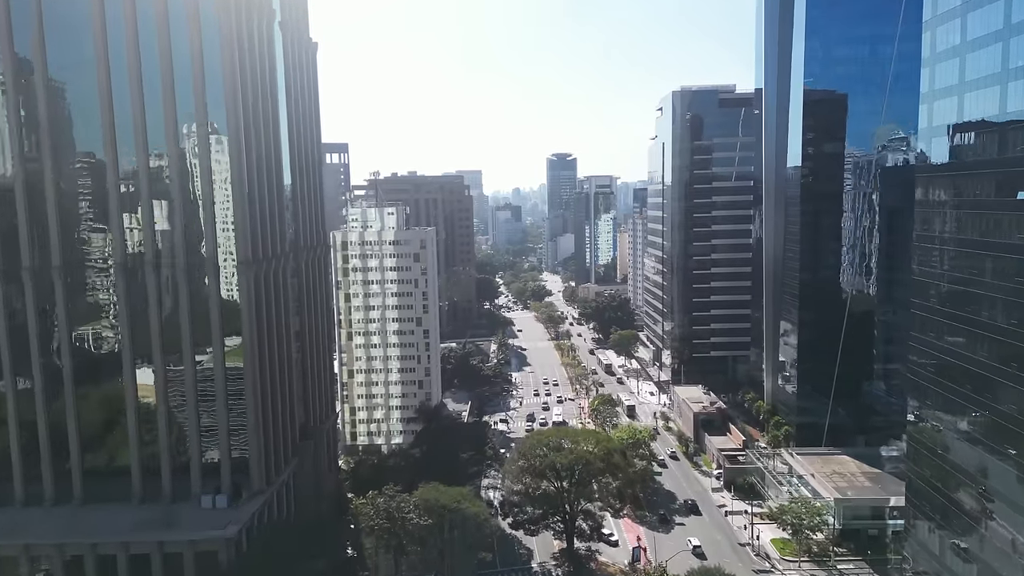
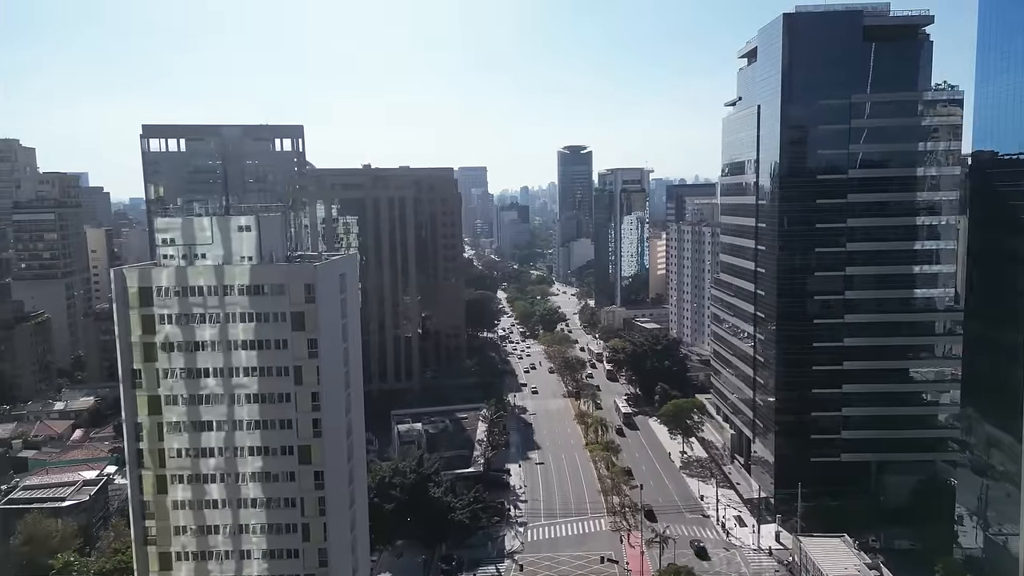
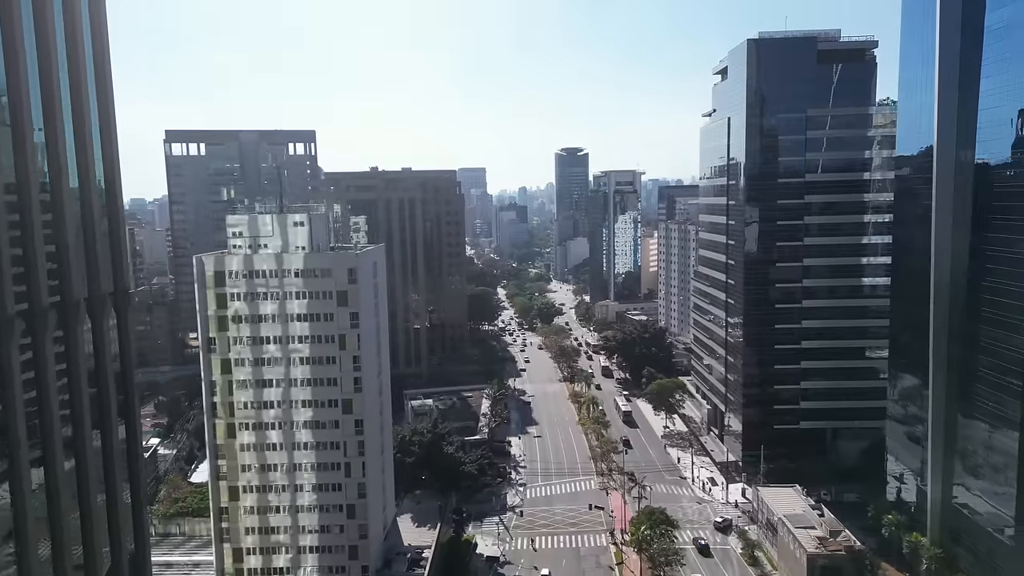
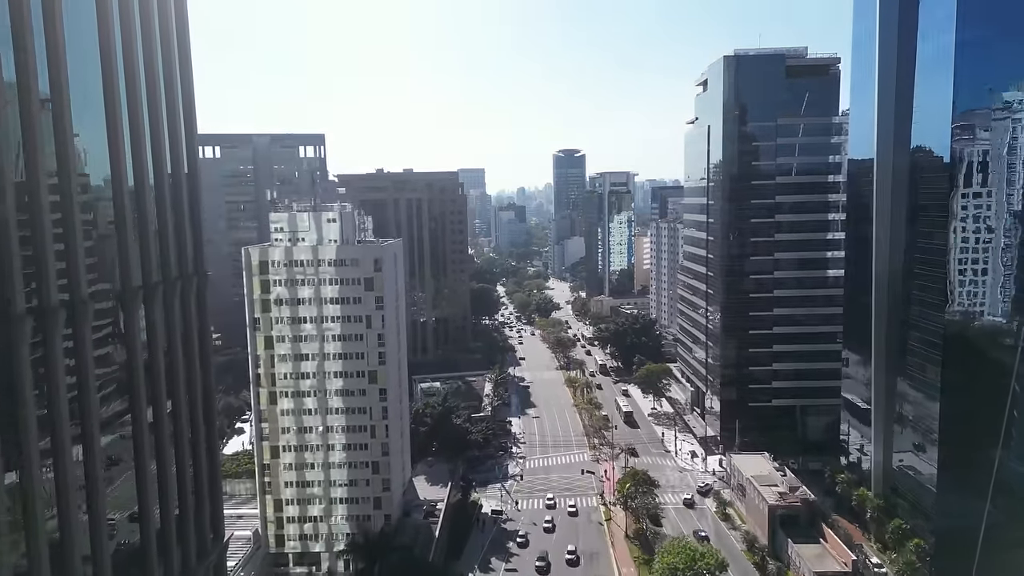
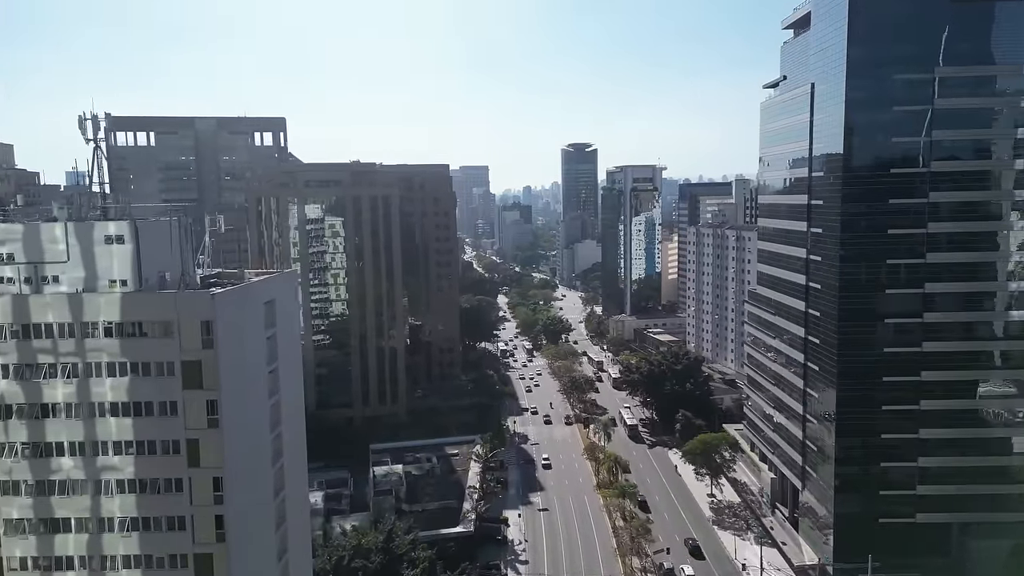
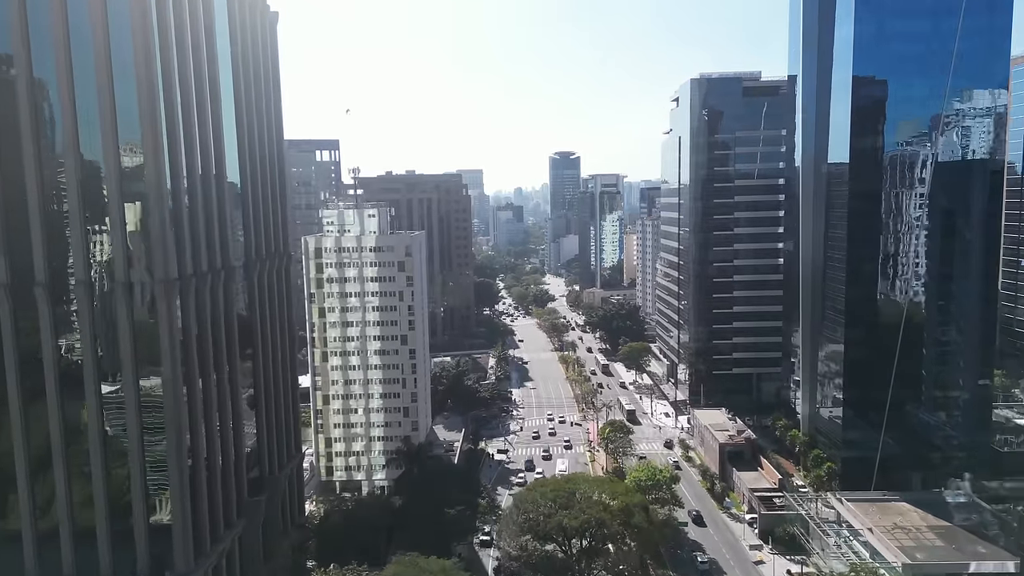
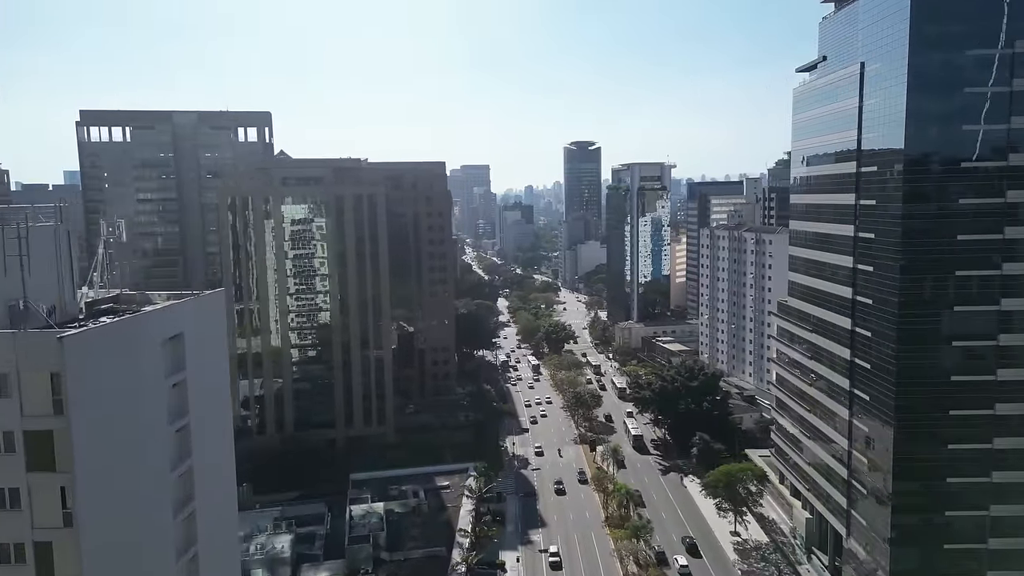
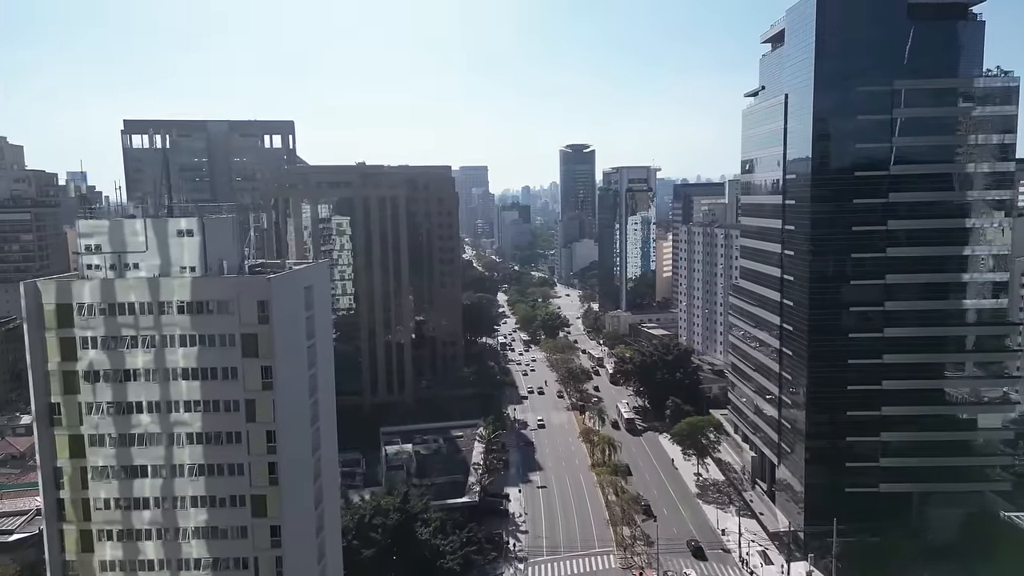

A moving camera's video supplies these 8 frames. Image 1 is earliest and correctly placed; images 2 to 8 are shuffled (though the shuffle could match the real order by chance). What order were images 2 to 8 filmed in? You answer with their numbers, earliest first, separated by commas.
6, 4, 3, 2, 8, 5, 7
